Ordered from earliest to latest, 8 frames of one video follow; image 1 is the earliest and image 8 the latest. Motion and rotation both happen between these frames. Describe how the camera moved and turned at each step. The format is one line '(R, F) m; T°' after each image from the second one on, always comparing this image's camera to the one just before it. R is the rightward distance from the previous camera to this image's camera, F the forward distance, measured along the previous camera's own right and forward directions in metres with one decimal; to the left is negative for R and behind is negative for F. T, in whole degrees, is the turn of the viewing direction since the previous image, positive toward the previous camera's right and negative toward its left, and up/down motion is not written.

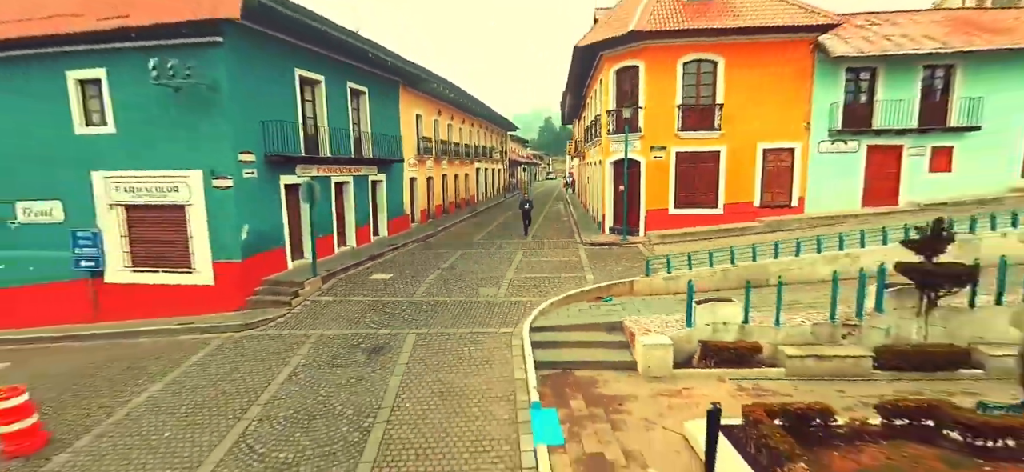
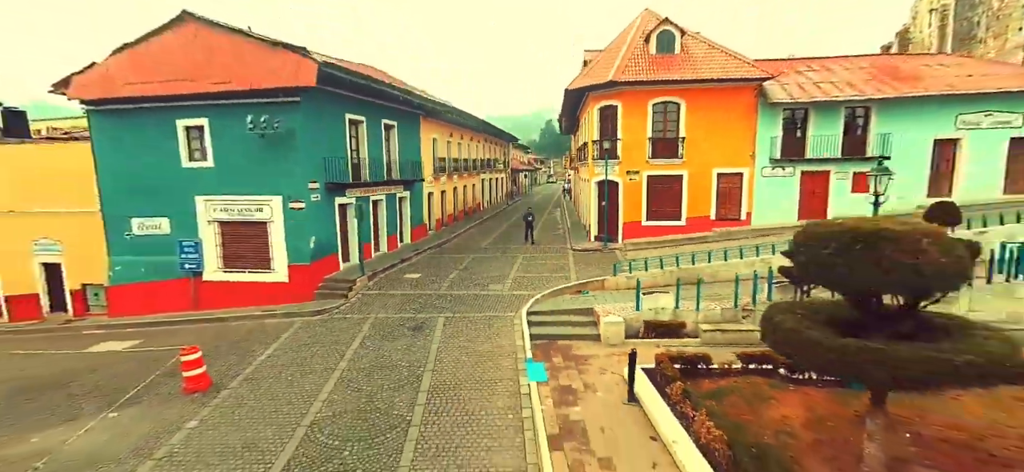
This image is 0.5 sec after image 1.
(0.0, -2.5) m; 0°
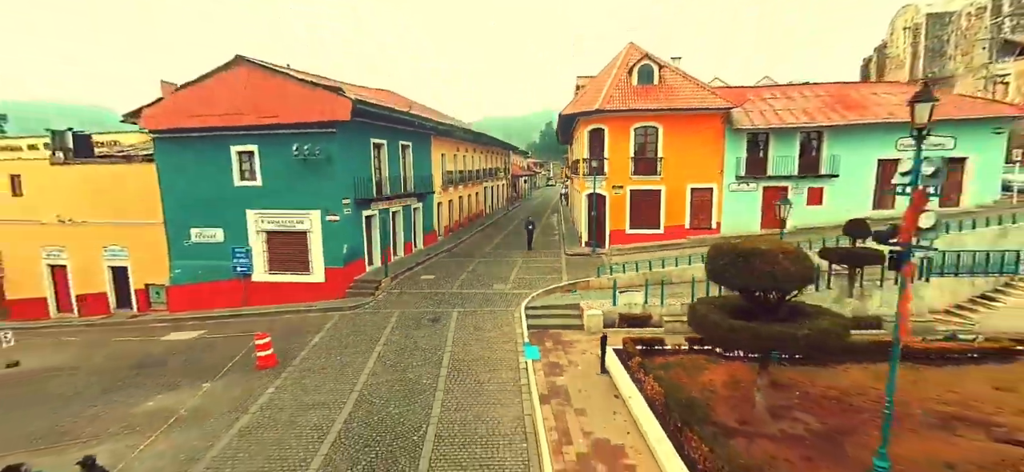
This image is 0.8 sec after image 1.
(0.0, -2.0) m; 0°
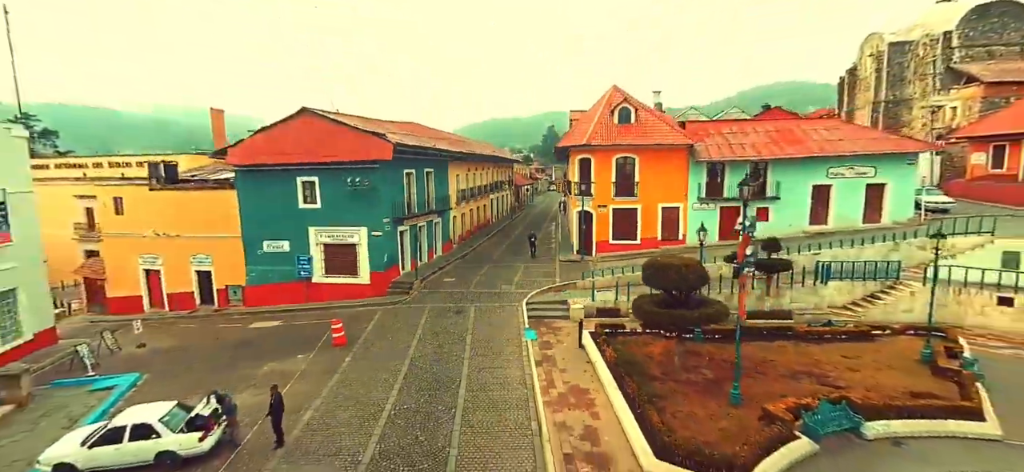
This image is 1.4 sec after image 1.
(-0.1, -3.4) m; 0°
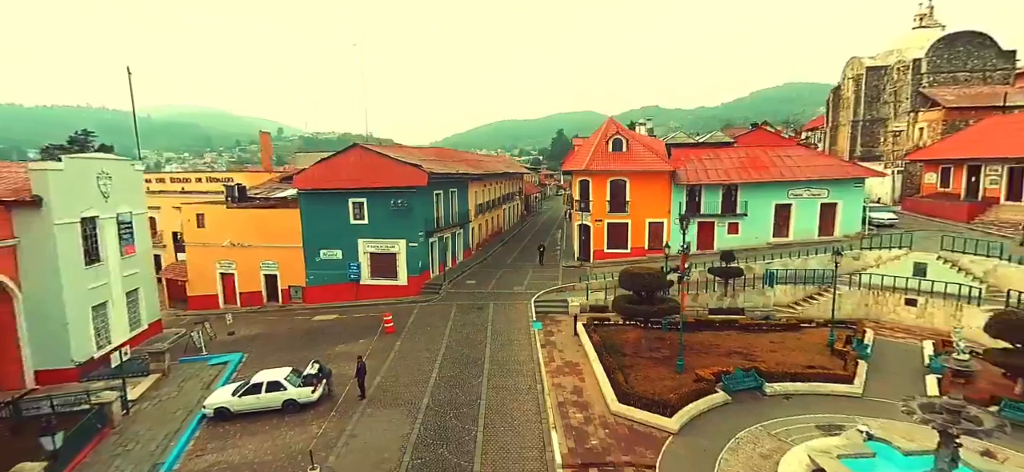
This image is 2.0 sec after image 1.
(-0.1, -3.6) m; -1°
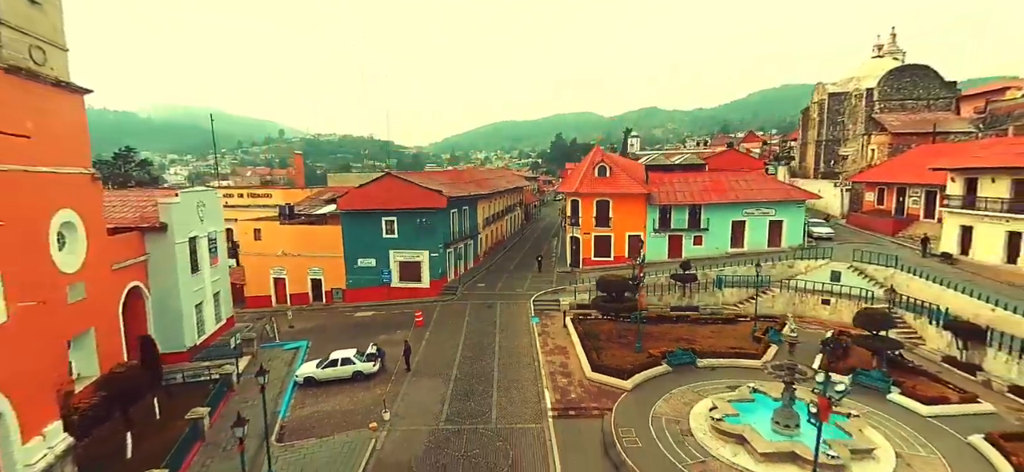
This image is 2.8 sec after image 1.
(-0.2, -4.5) m; 0°
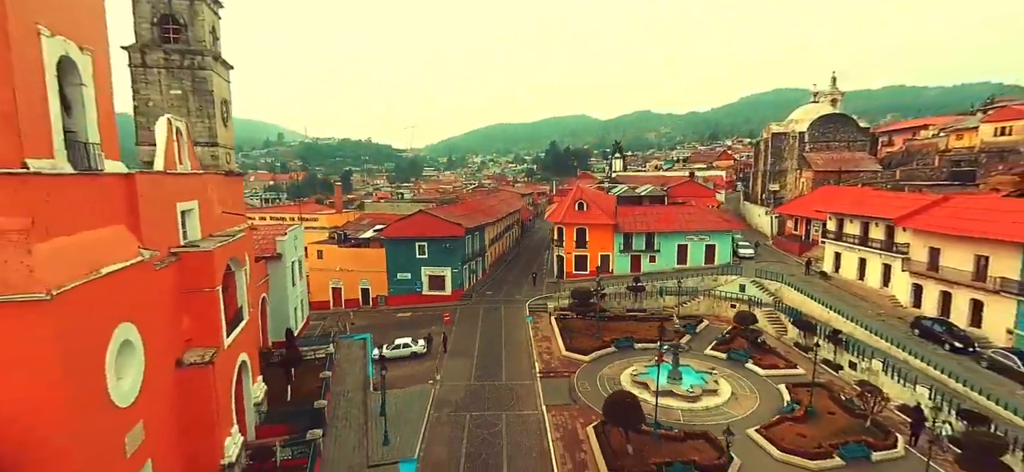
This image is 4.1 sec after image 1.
(-0.4, -8.6) m; +1°
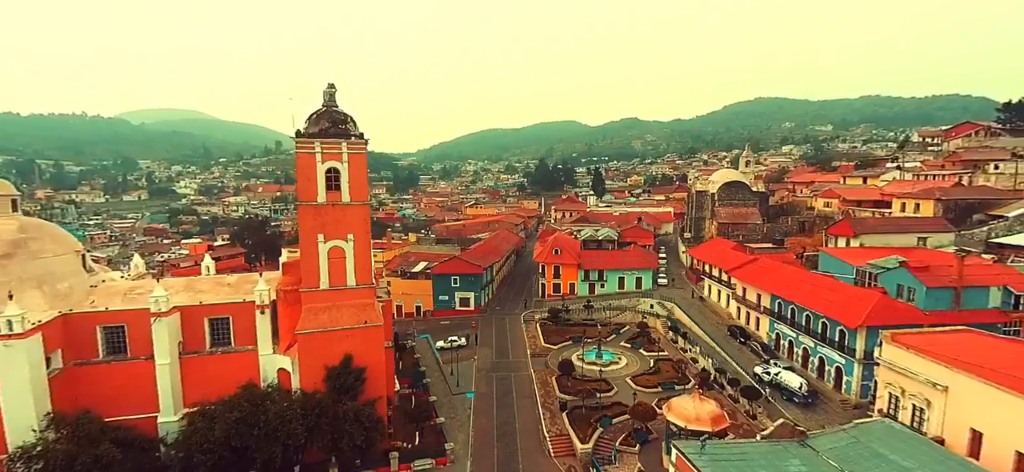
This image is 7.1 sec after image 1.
(-1.3, -20.1) m; +1°
